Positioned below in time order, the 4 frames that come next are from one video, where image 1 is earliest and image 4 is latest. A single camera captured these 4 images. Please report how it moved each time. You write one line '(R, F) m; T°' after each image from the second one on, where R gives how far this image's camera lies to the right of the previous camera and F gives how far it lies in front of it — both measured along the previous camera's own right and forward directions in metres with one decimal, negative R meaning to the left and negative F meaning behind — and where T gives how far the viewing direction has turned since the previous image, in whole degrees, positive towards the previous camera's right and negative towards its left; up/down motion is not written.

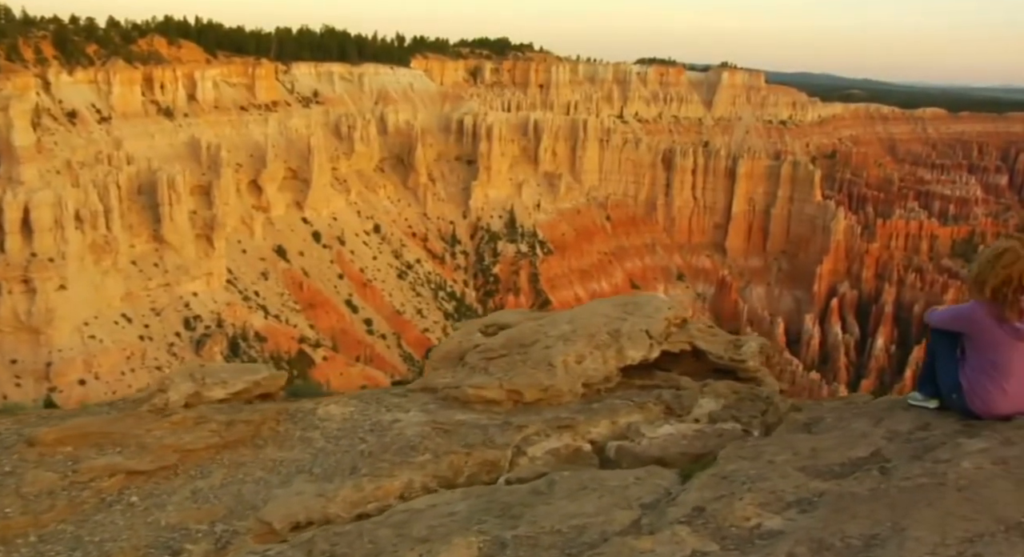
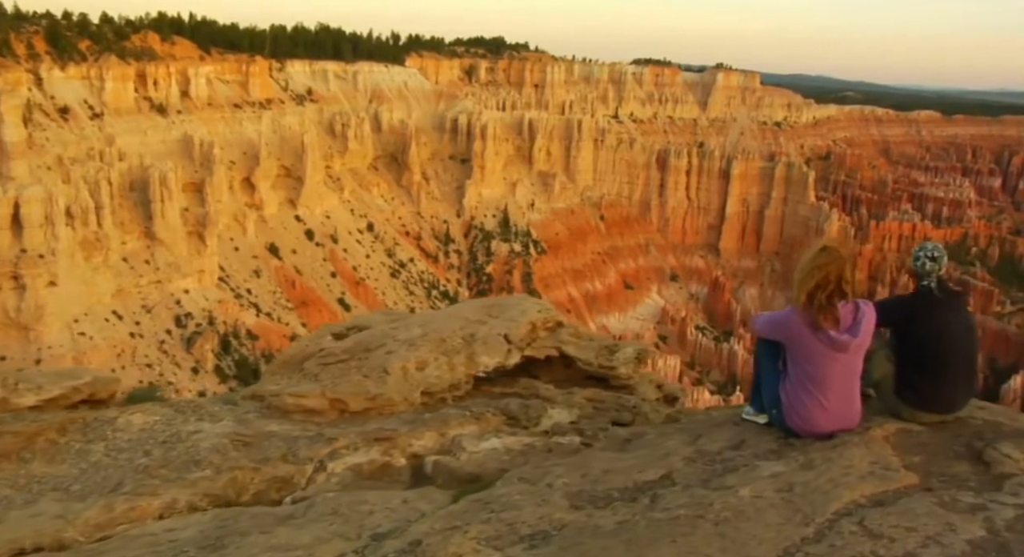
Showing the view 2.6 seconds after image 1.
(+1.5, +0.6) m; 0°
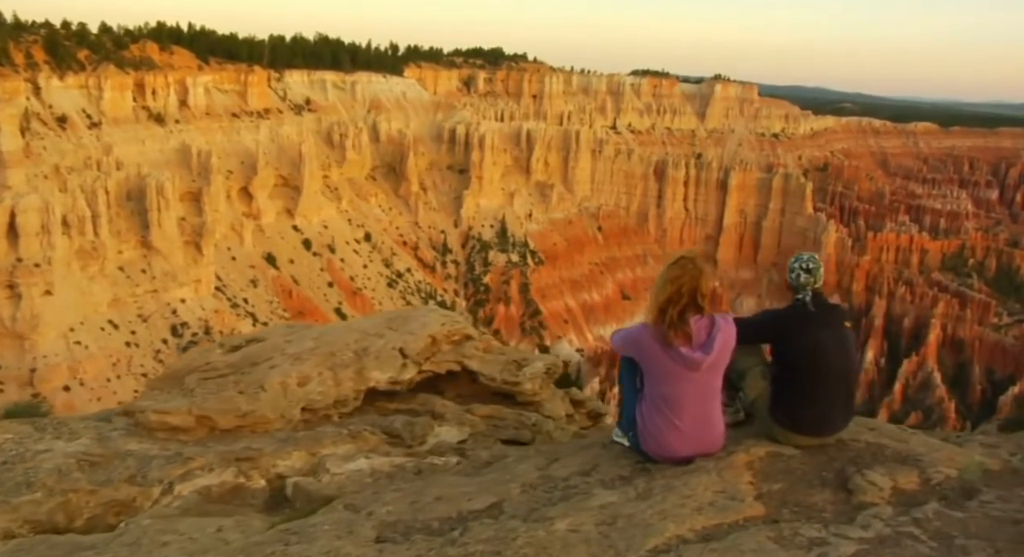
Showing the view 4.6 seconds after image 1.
(+1.0, +0.3) m; 0°
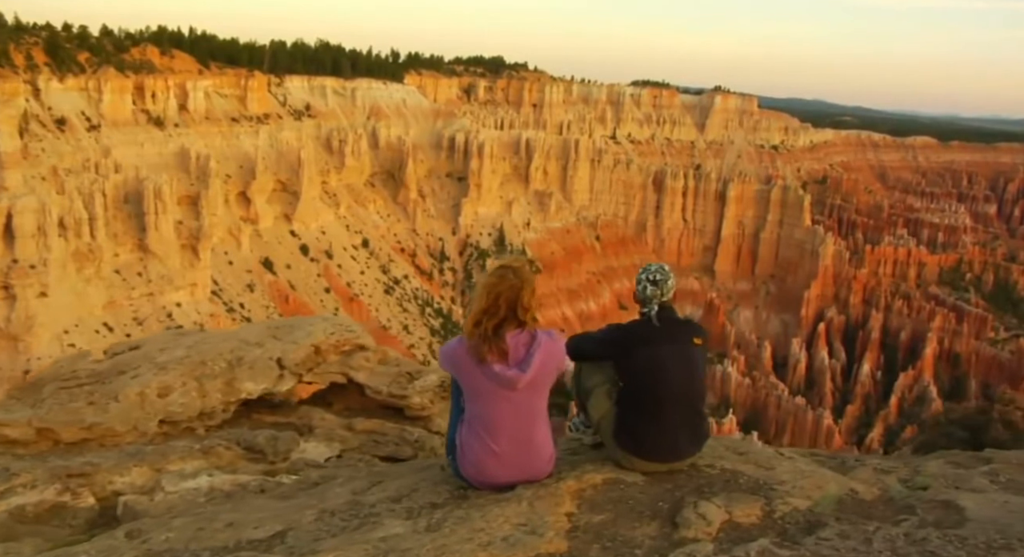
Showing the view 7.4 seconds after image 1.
(+1.0, +0.4) m; 0°
